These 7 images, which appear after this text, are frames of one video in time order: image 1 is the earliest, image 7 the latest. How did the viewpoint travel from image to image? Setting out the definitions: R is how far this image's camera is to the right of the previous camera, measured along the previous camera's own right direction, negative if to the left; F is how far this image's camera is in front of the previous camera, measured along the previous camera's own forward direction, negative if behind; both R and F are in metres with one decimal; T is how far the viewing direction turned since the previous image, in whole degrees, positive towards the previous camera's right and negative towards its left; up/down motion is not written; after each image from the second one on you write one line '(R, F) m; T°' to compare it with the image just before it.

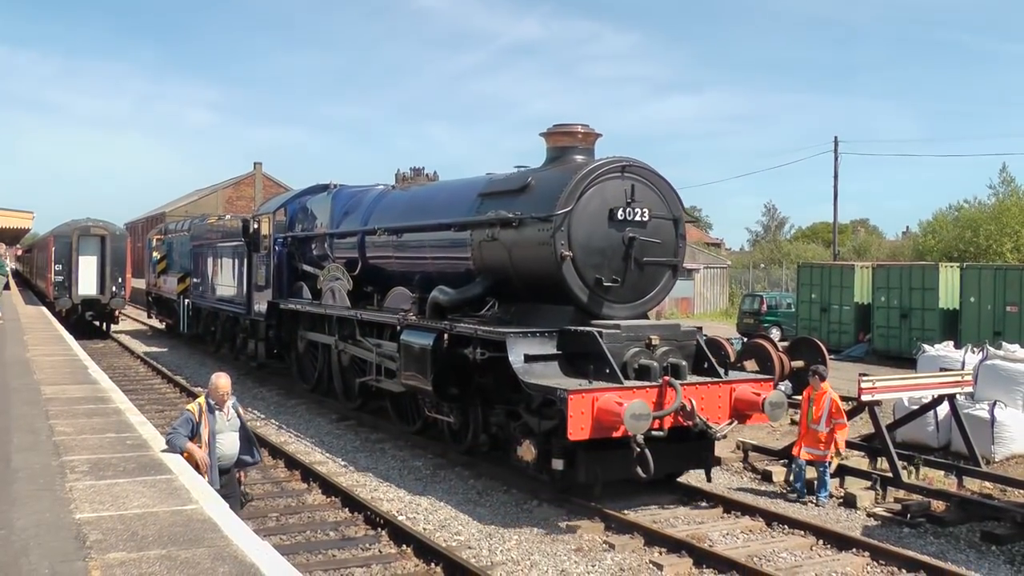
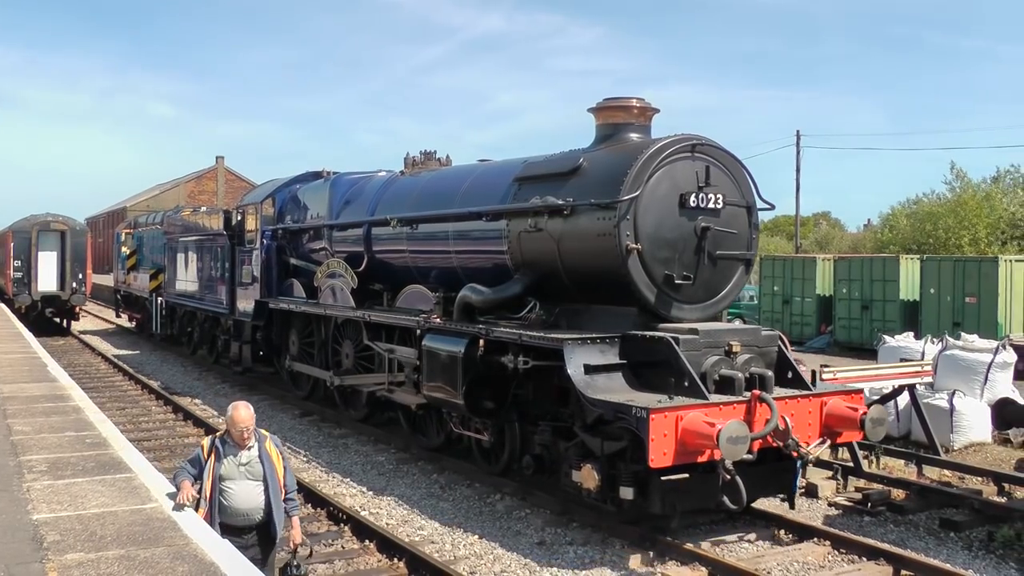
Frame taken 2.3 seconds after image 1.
(-0.7, +1.1) m; +2°
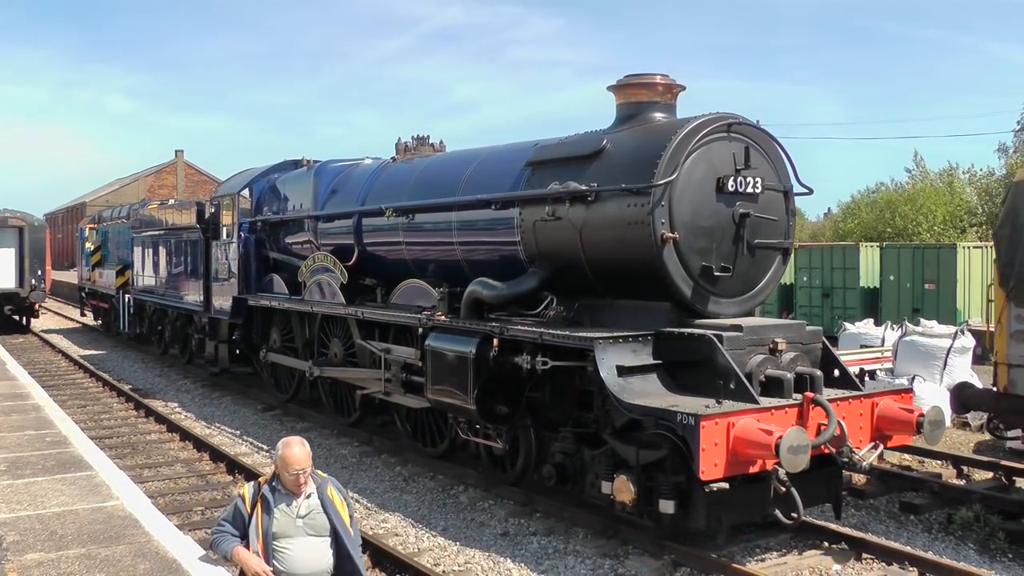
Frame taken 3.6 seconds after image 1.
(-0.4, +0.6) m; +2°
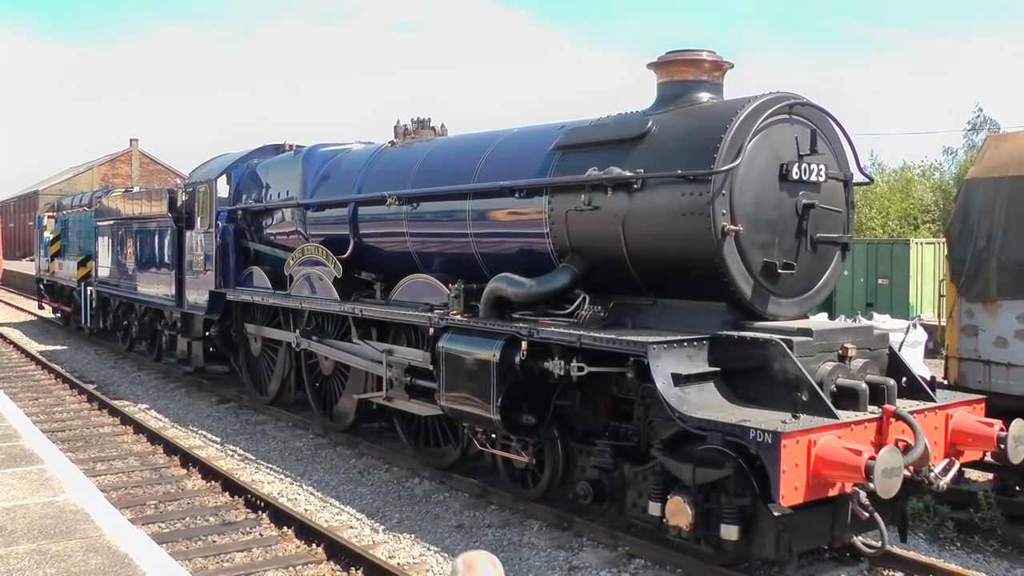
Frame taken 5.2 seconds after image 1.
(-0.5, +0.7) m; +3°
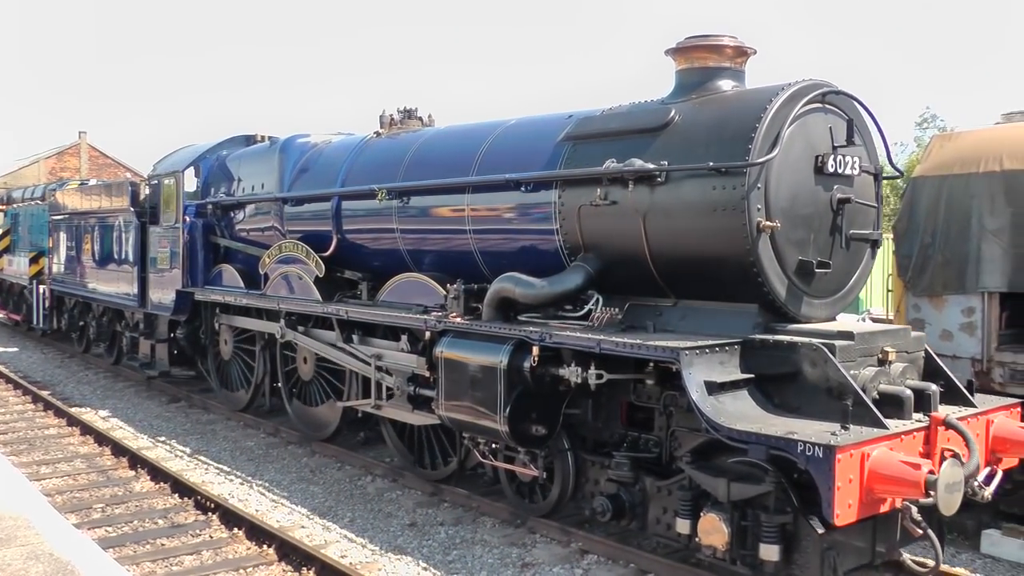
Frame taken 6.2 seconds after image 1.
(-0.4, +0.4) m; +3°
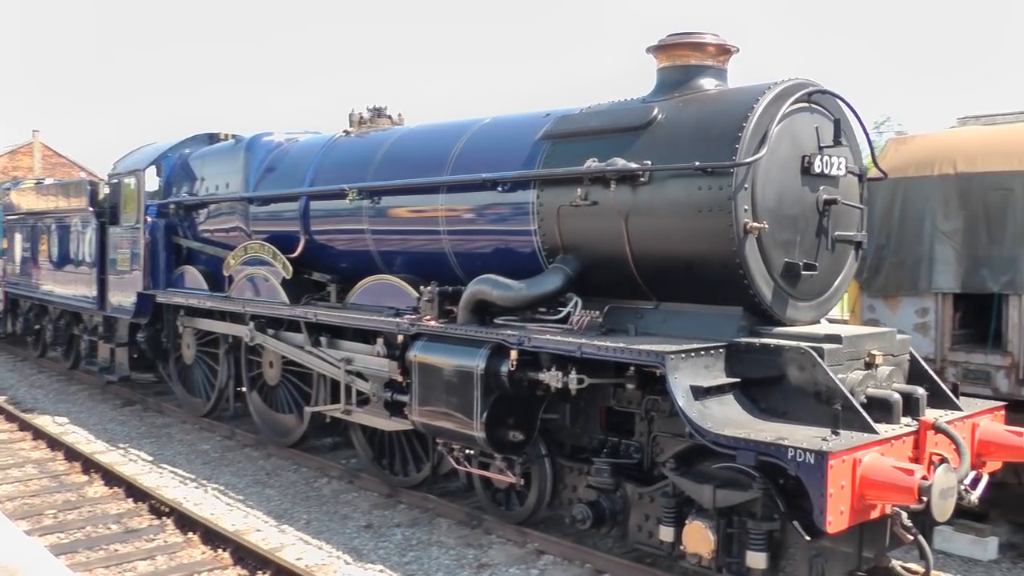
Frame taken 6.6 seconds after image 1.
(-0.1, +0.2) m; +2°
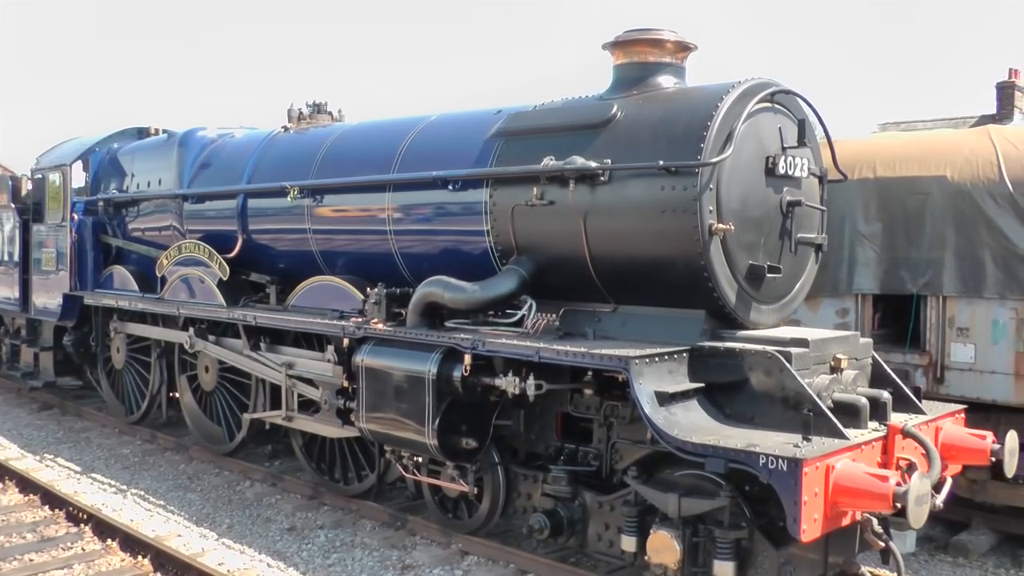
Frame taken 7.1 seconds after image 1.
(-0.1, +0.2) m; +4°
